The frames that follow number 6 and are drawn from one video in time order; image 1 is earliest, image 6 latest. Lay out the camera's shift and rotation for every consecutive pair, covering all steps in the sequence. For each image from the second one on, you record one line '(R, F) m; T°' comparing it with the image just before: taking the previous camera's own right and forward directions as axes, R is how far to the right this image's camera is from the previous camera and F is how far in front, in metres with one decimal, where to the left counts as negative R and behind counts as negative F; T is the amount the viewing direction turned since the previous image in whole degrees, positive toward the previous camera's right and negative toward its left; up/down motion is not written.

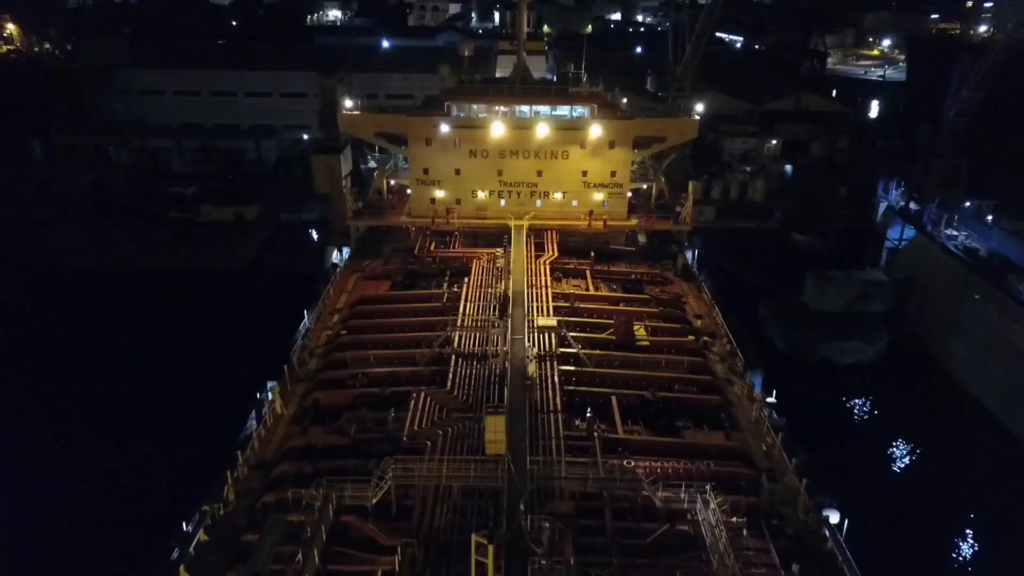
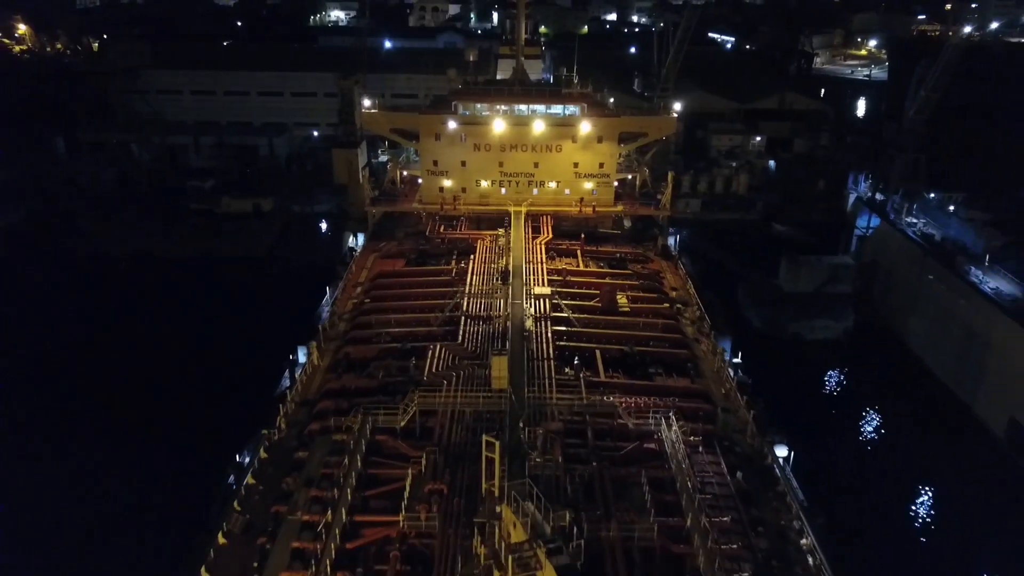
(0.0, -1.2) m; 0°
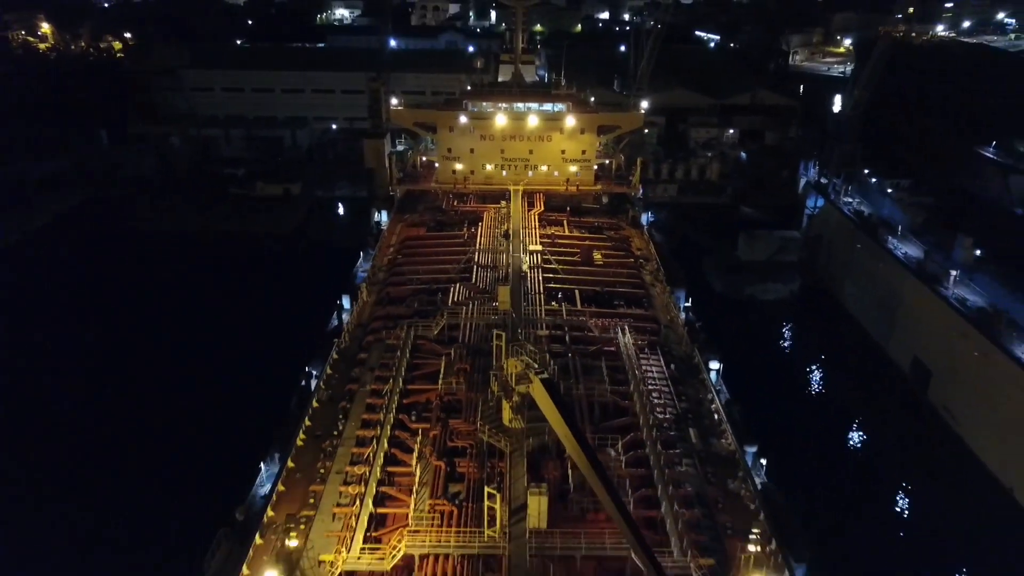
(-0.1, -2.6) m; 0°
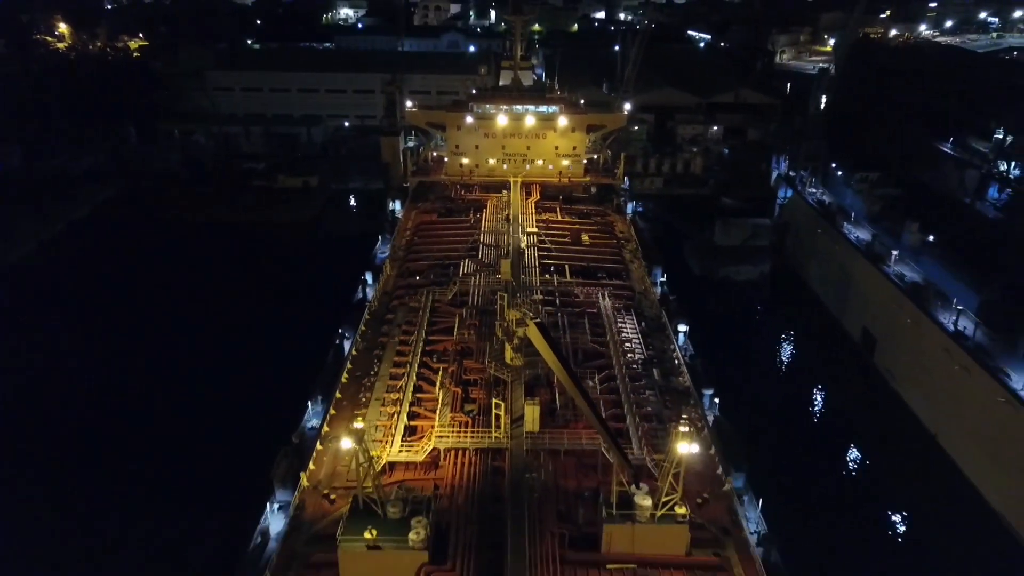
(0.0, -2.0) m; 0°
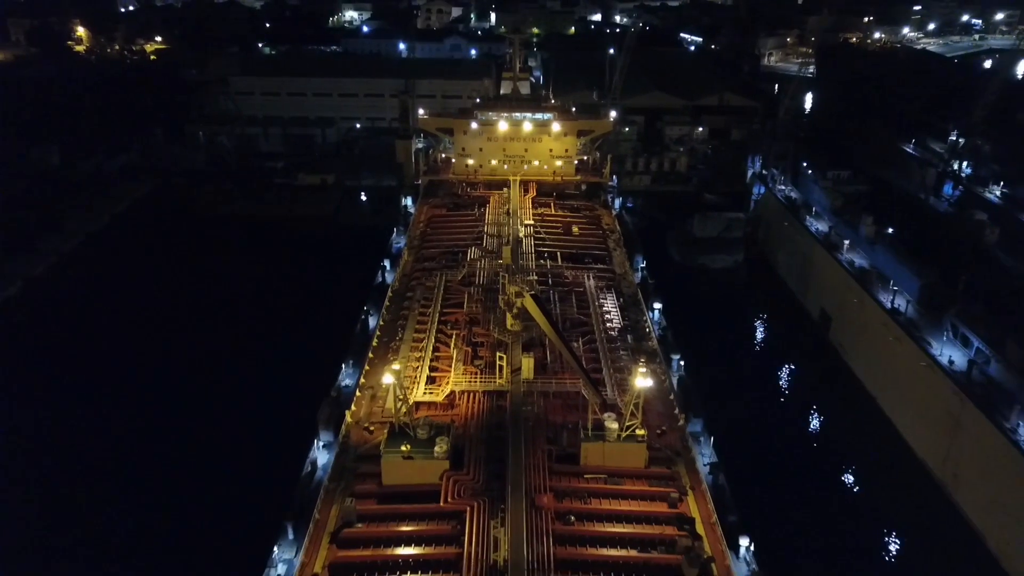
(0.0, -2.1) m; 0°
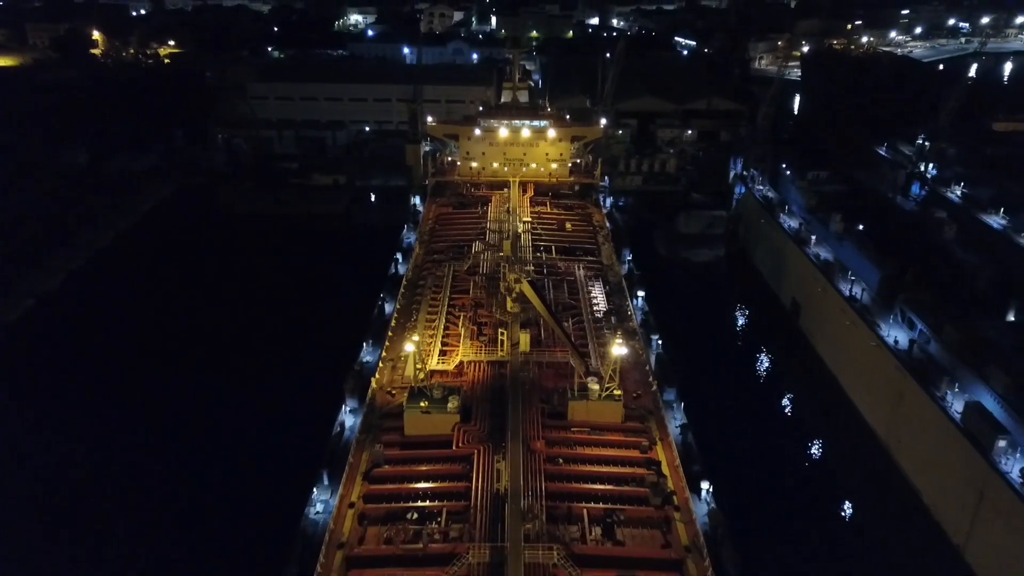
(0.0, -1.8) m; 0°
